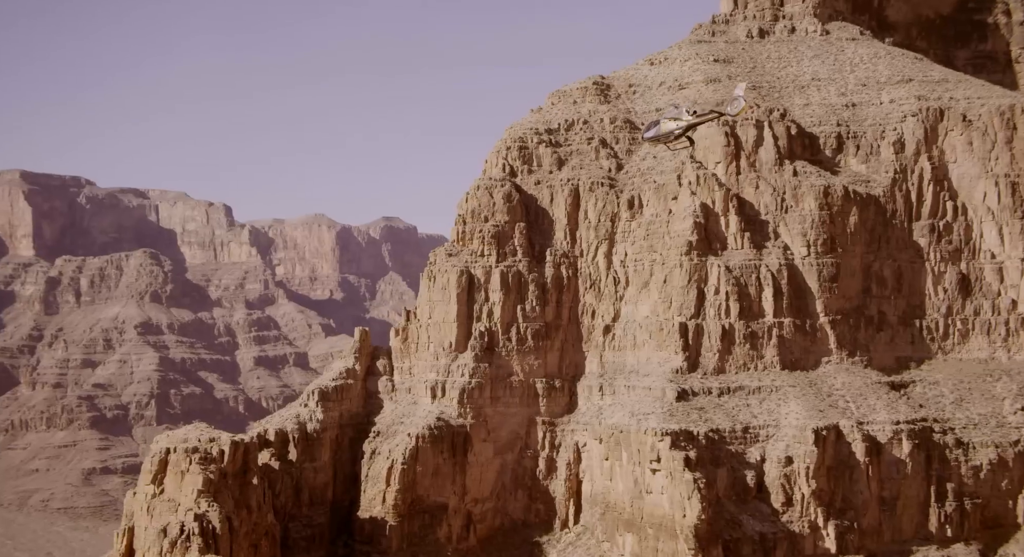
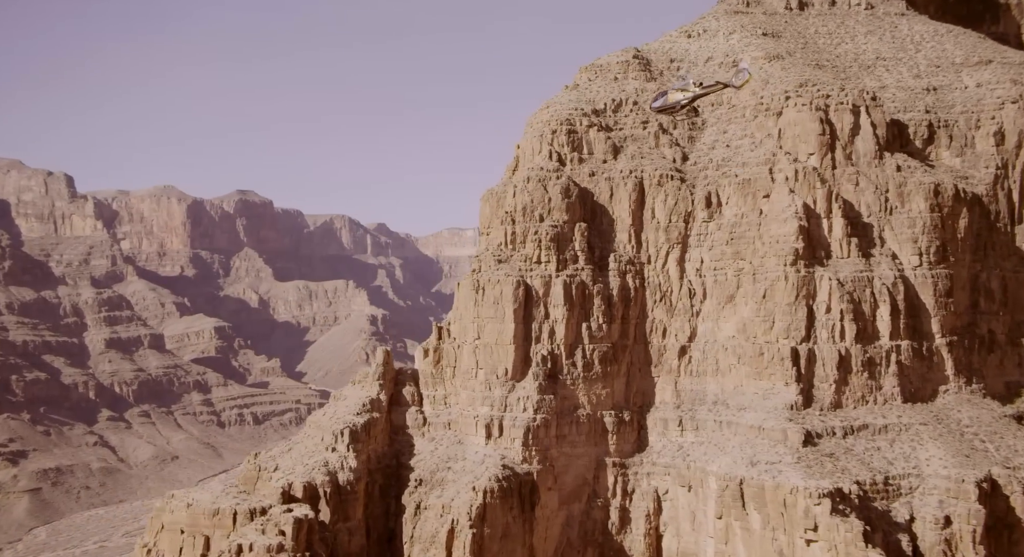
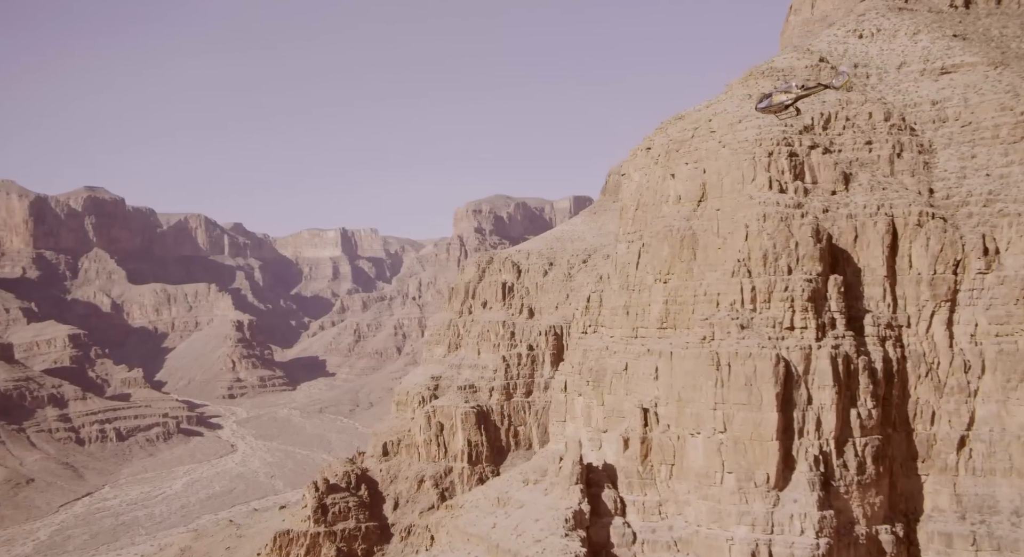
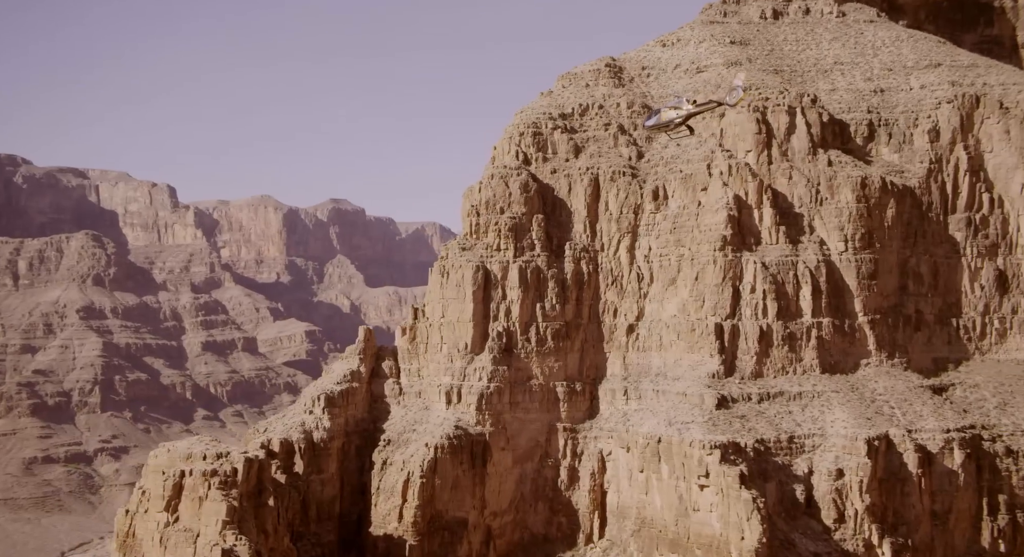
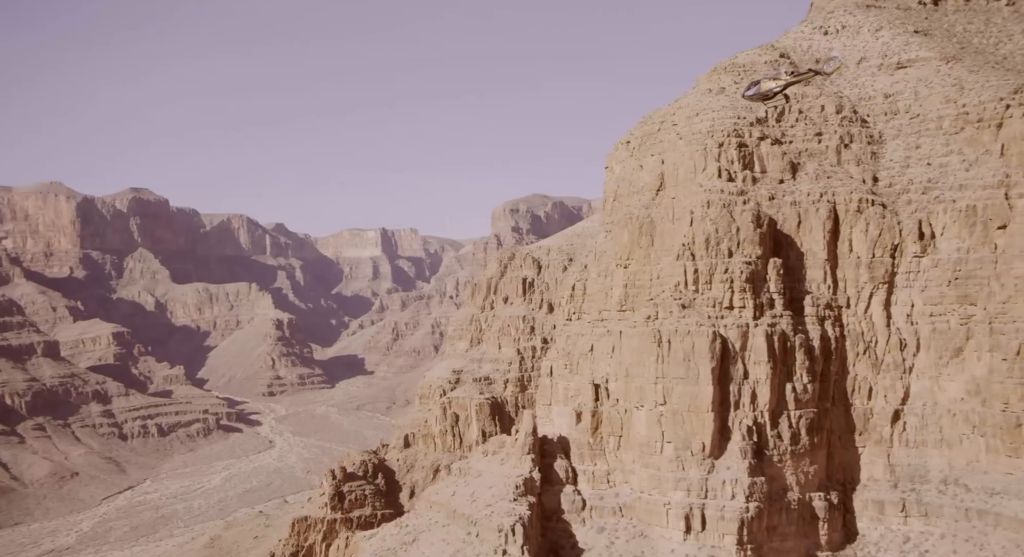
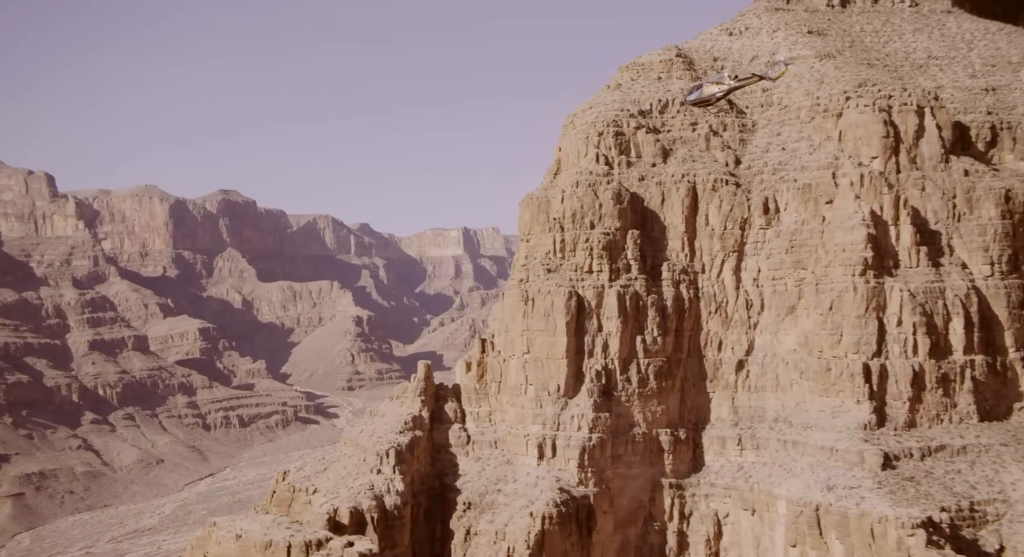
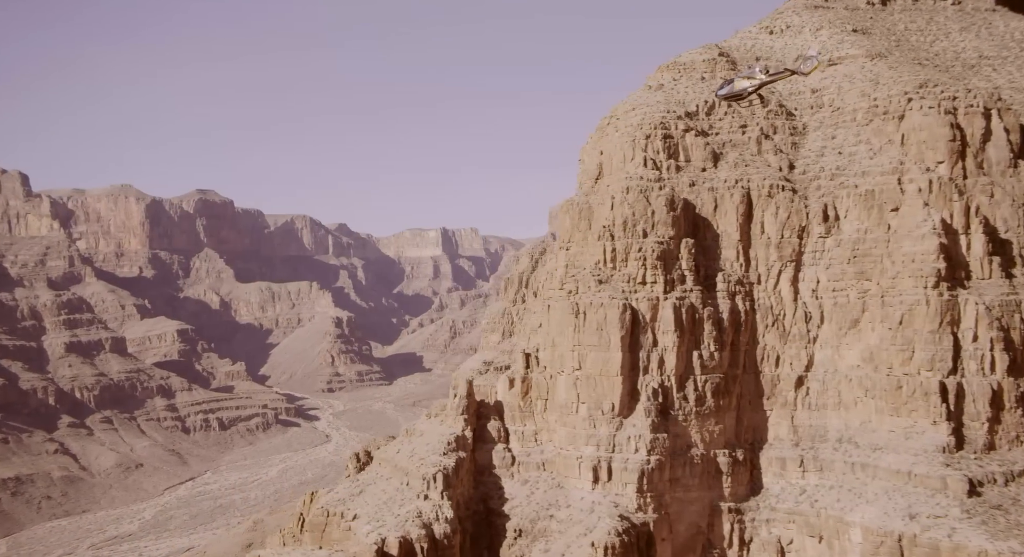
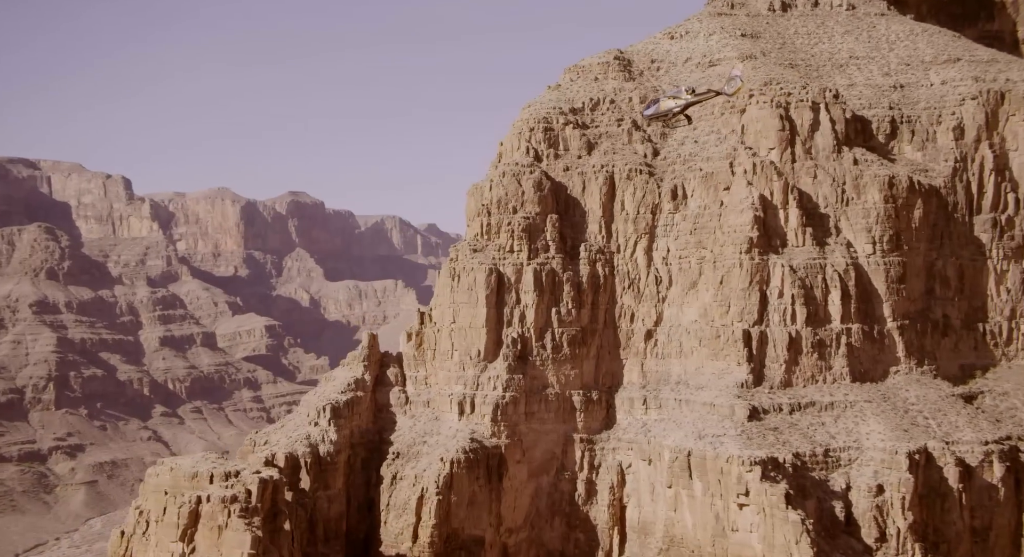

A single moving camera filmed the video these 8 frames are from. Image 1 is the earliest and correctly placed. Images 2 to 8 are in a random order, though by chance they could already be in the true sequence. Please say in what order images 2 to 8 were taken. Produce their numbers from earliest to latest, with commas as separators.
4, 8, 2, 6, 7, 5, 3
